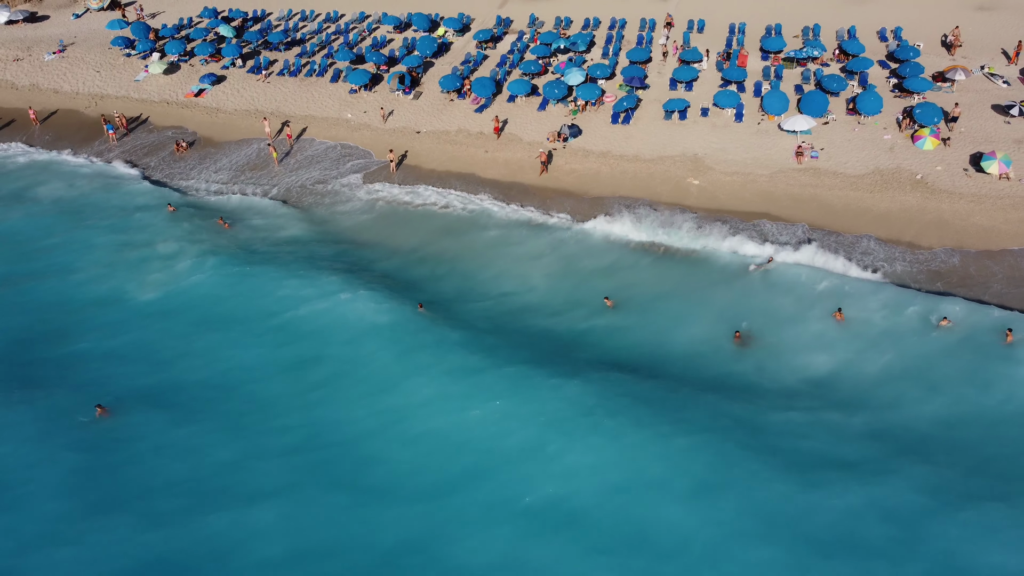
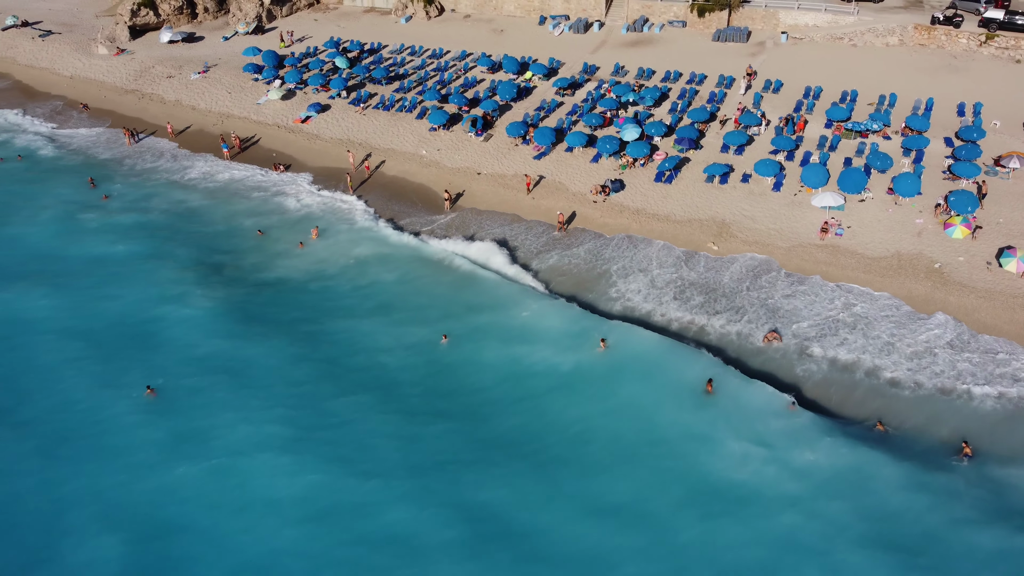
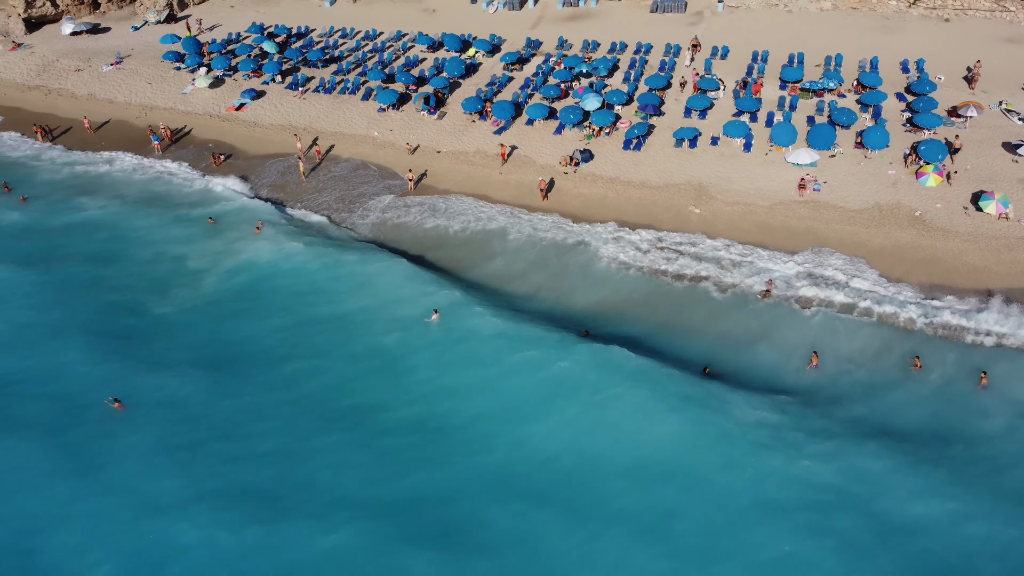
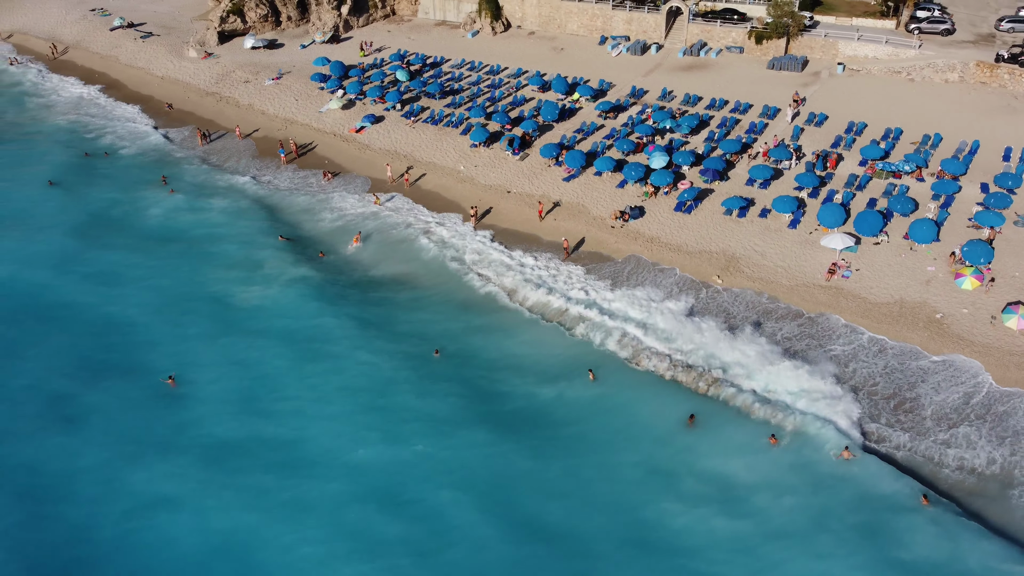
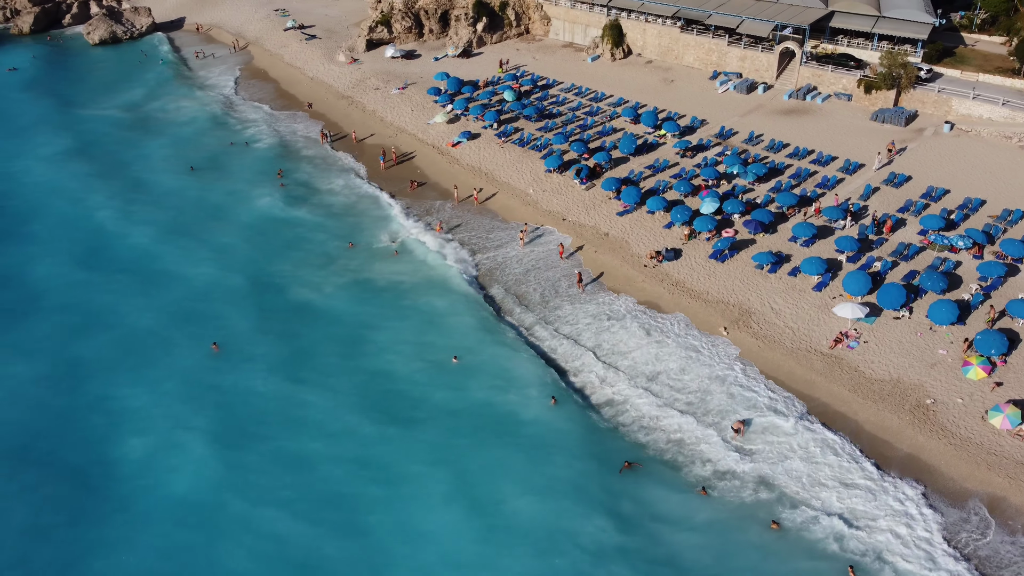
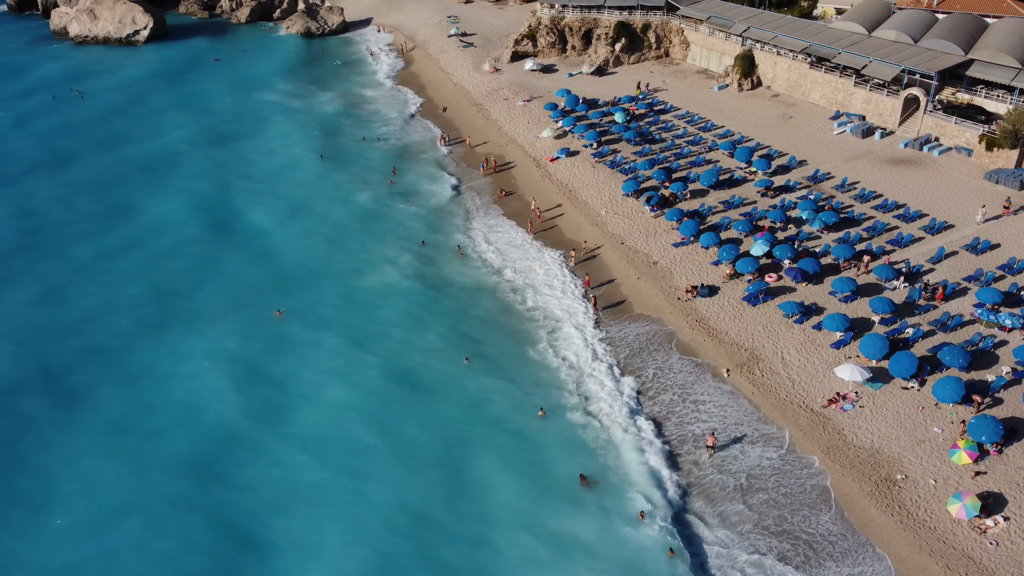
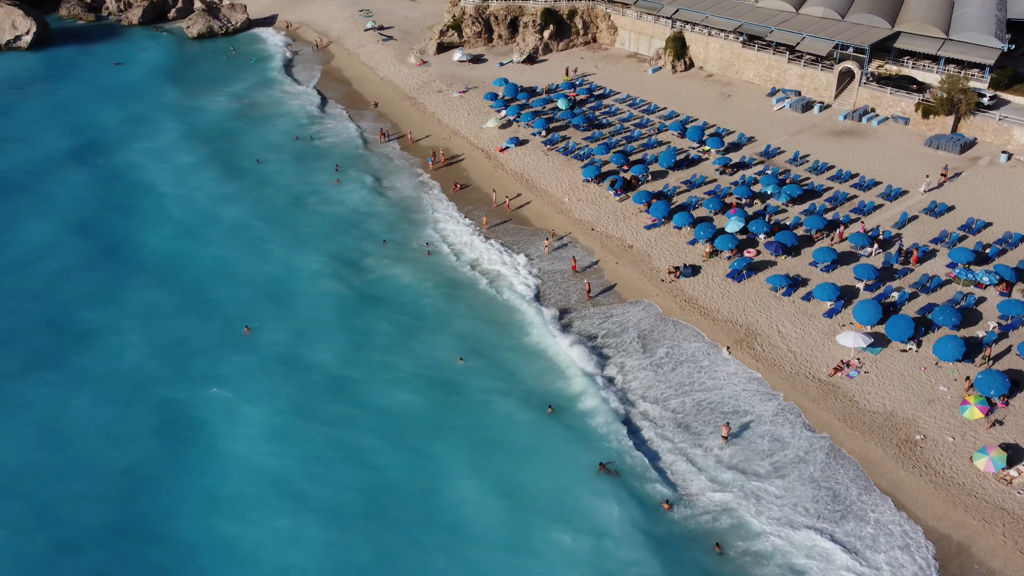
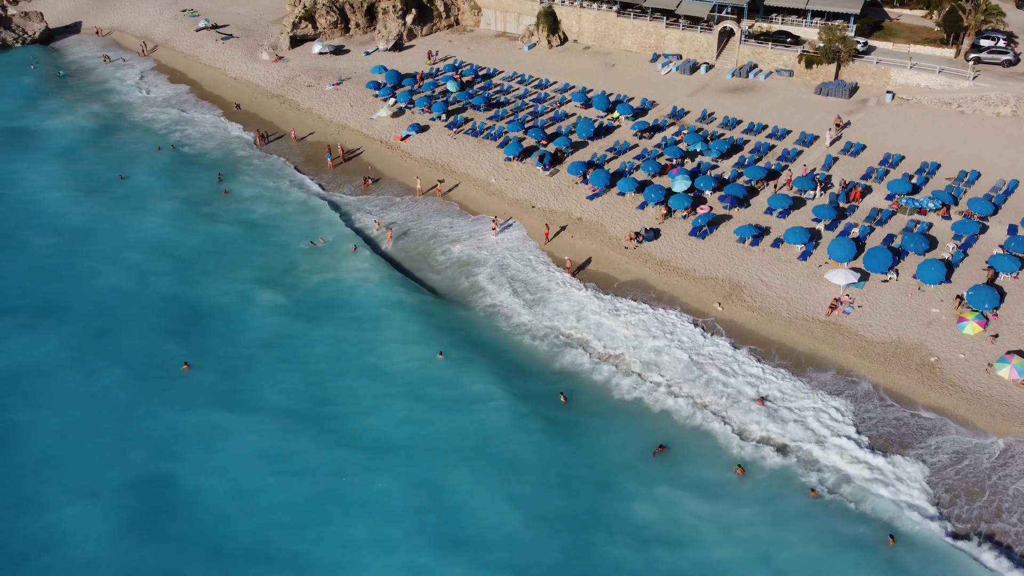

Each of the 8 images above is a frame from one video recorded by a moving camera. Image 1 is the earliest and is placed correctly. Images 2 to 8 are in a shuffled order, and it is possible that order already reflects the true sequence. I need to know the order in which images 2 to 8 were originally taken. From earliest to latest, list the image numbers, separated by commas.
3, 2, 4, 8, 5, 7, 6
